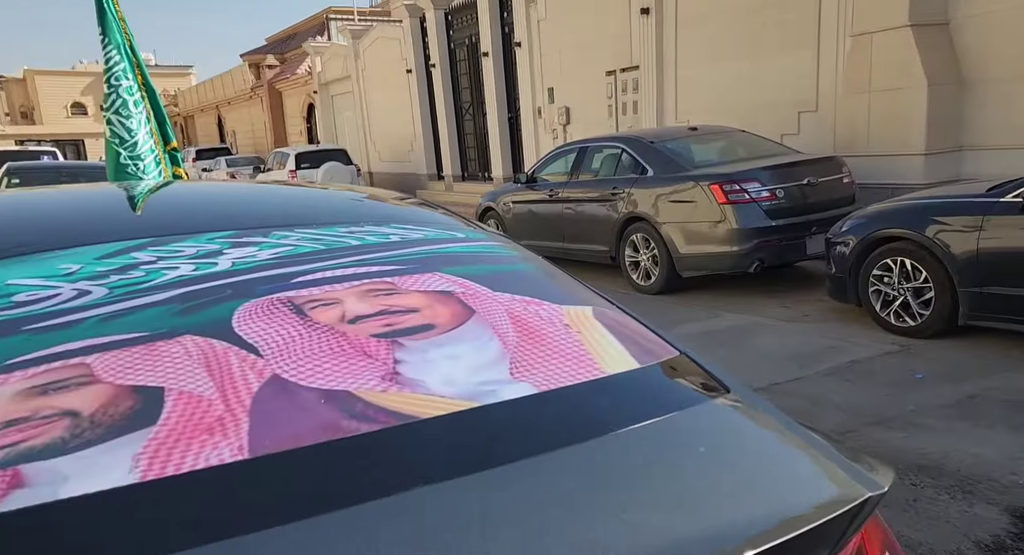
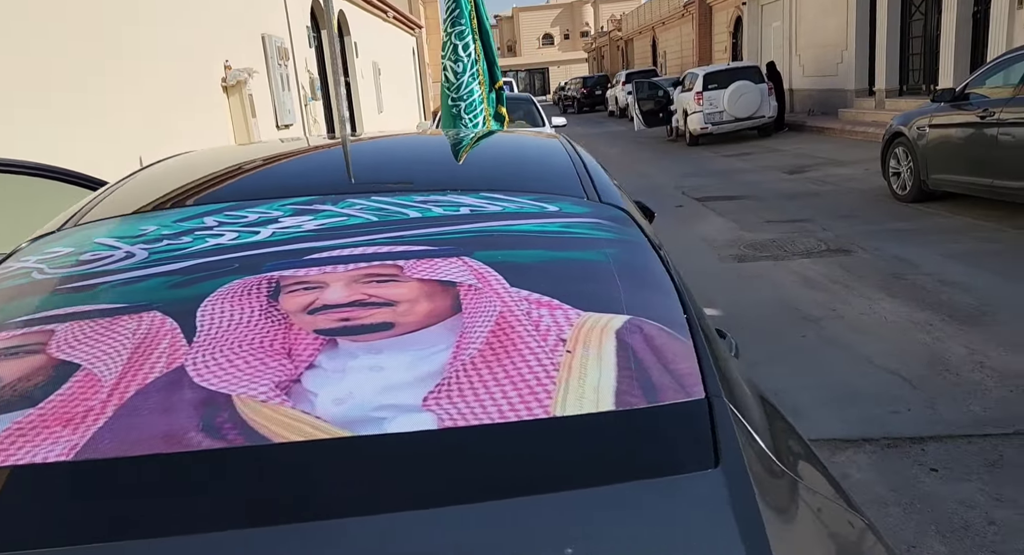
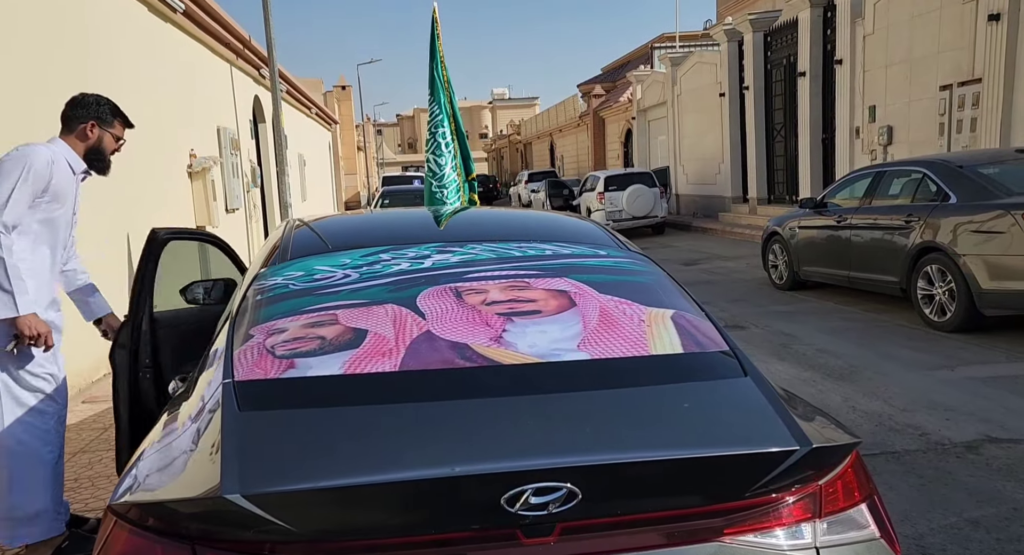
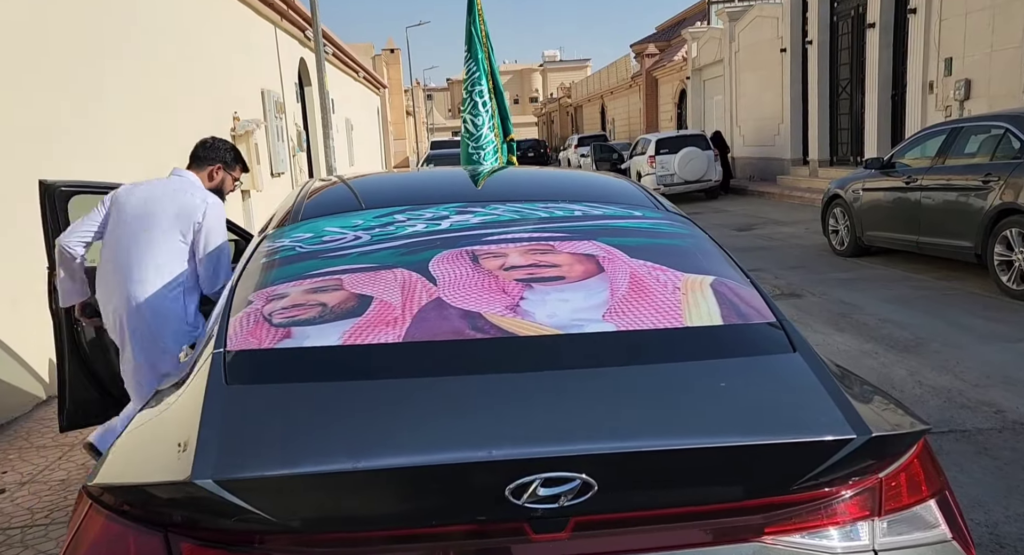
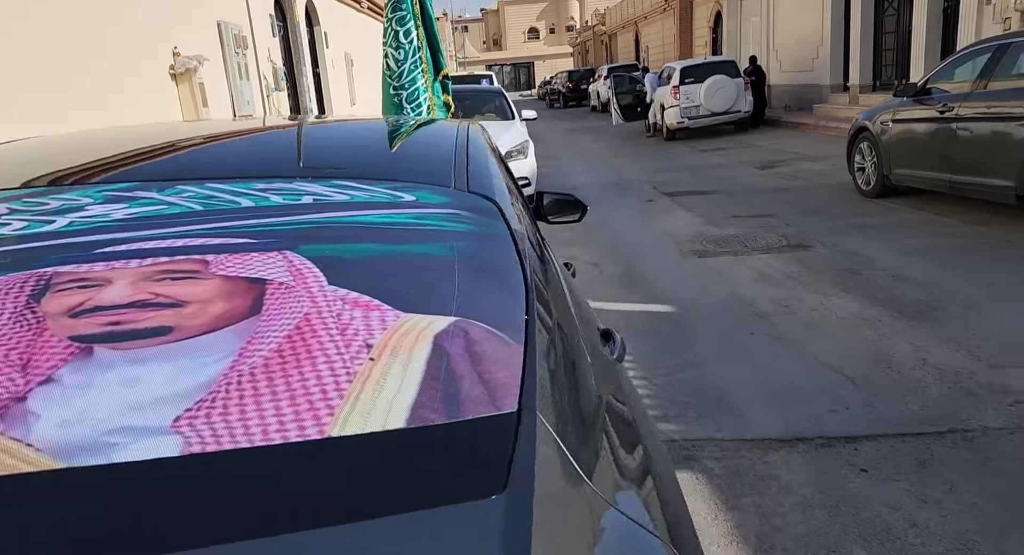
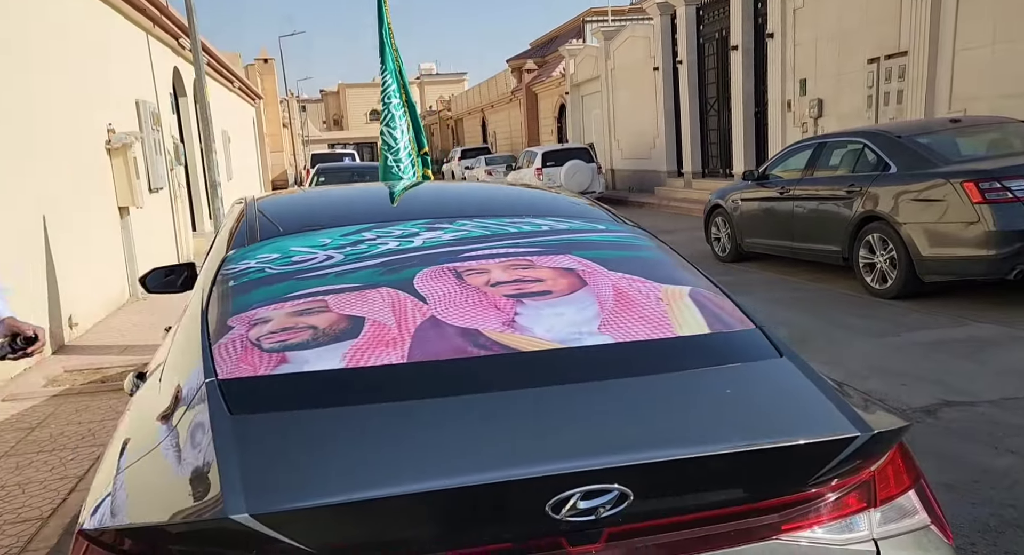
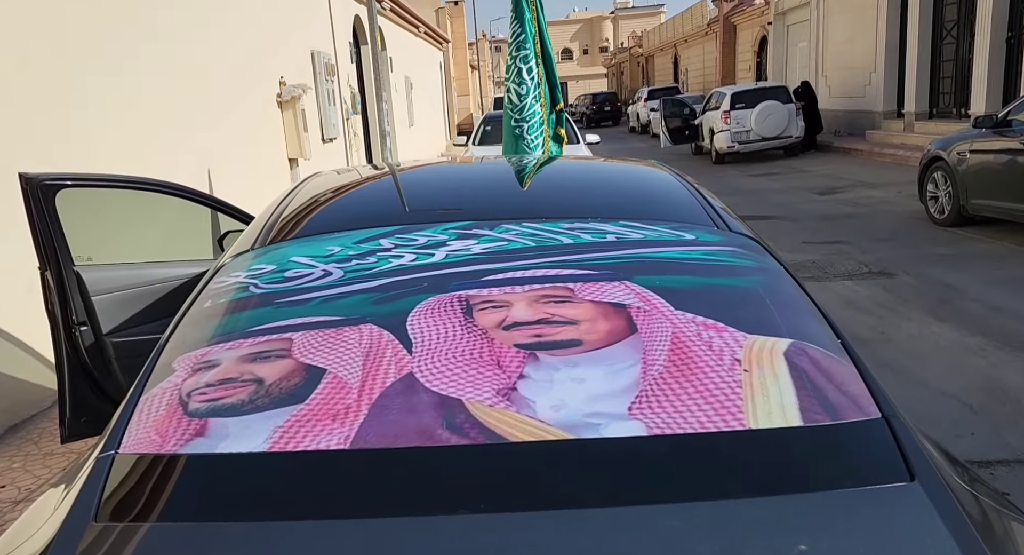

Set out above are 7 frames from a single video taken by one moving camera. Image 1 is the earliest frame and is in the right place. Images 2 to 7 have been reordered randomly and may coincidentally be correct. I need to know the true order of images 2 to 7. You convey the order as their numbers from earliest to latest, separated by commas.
6, 3, 4, 7, 2, 5
